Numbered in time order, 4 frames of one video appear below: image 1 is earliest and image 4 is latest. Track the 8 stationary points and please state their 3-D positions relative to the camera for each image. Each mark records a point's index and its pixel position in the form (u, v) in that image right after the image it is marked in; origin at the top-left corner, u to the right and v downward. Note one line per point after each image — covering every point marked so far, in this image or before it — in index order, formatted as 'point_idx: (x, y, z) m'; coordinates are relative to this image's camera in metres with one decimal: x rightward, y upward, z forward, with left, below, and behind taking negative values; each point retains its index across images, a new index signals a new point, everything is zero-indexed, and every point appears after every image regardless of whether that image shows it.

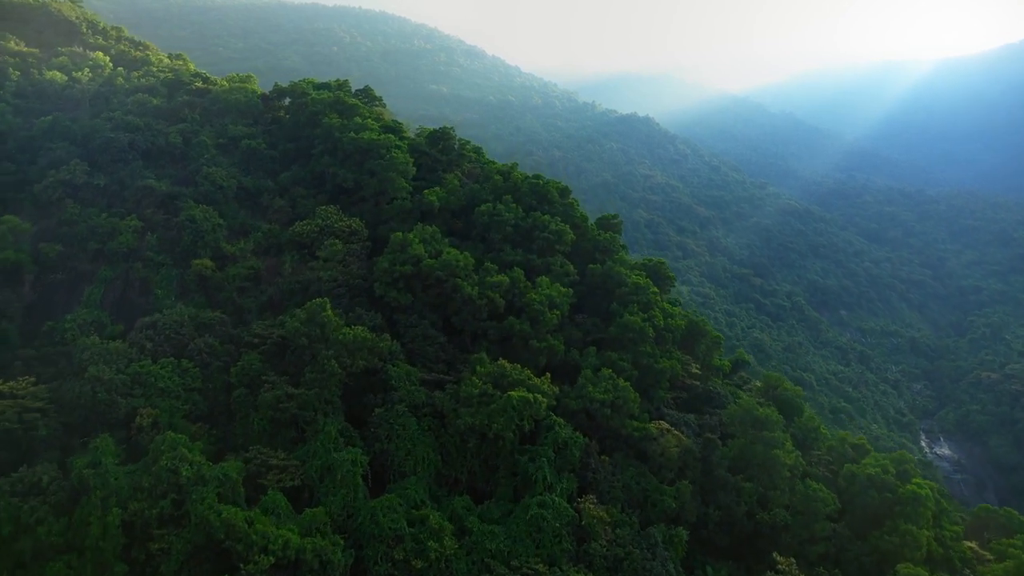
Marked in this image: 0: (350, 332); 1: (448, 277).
0: (-4.5, -1.2, +16.4) m
1: (-2.0, +0.3, +18.9) m
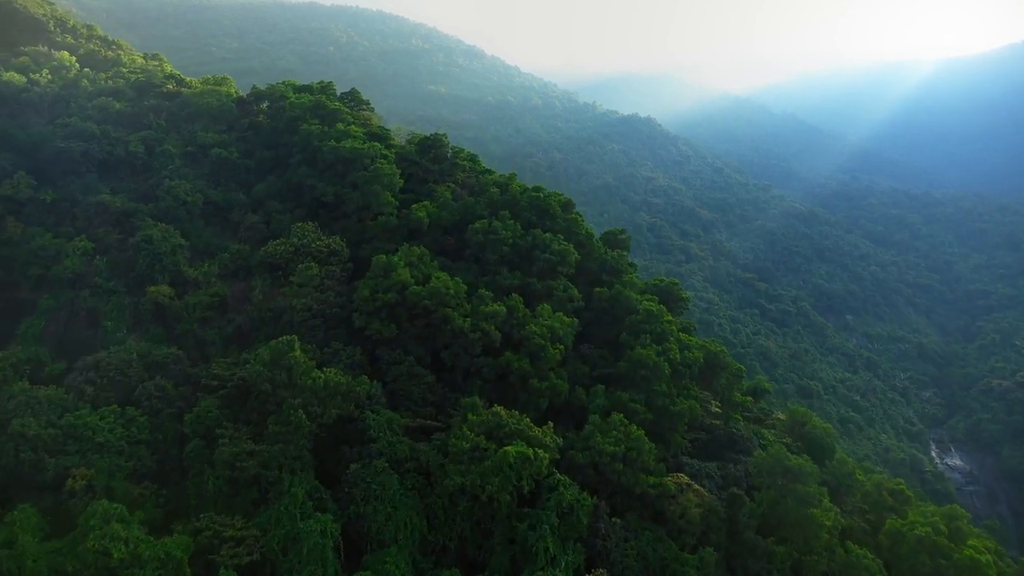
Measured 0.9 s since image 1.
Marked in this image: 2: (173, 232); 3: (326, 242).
0: (-4.6, -2.1, +14.2) m
1: (-2.1, -0.5, +16.6) m
2: (-10.5, +1.7, +18.3) m
3: (-6.0, +1.5, +19.2) m
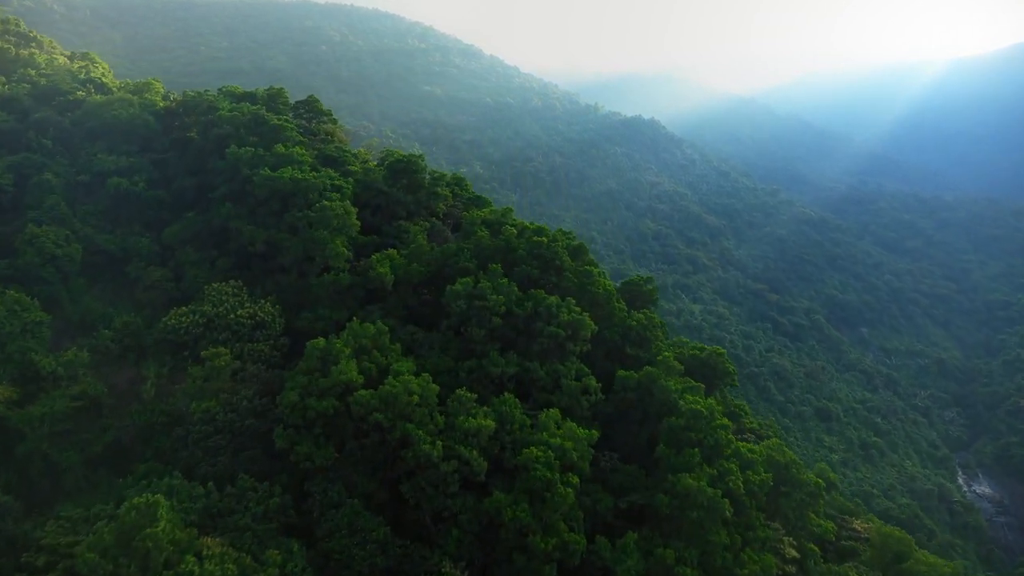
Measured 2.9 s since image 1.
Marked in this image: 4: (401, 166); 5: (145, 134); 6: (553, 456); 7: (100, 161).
0: (-4.8, -4.1, +9.0) m
1: (-2.3, -2.6, +11.4) m
2: (-10.7, -0.3, +13.1) m
3: (-6.2, -0.6, +13.9) m
4: (-3.6, +3.9, +19.0) m
5: (-11.6, +4.9, +18.6) m
6: (+0.8, -3.3, +11.7) m
7: (-11.6, +3.6, +16.6) m
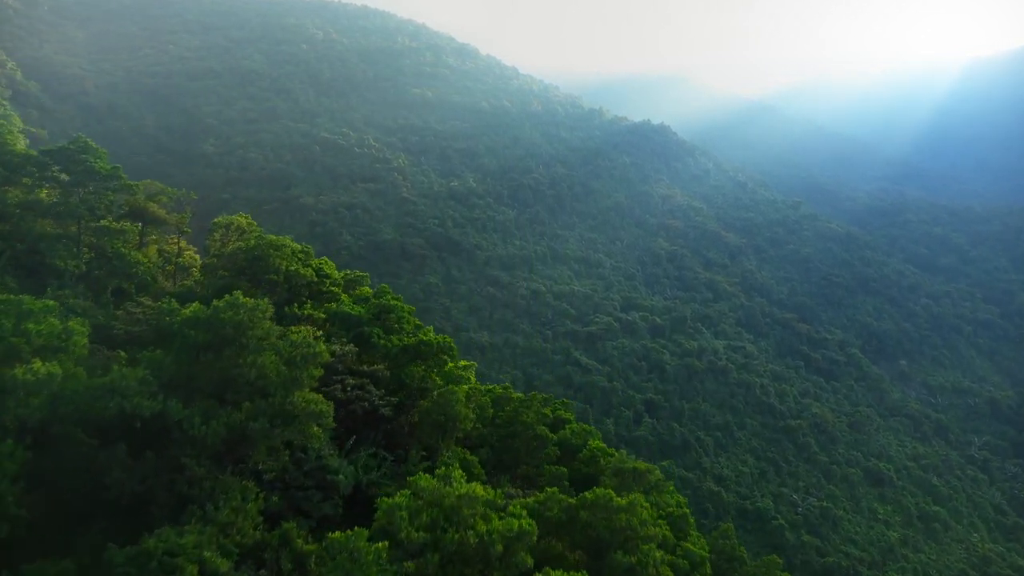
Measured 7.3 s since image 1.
0: (-5.1, -8.7, -2.5) m
1: (-2.6, -7.1, -0.1) m
2: (-11.0, -4.8, +1.6) m
3: (-6.6, -5.1, +2.4) m
4: (-3.9, -0.6, +7.5) m
5: (-11.9, +0.4, +7.1) m
6: (+0.5, -7.8, +0.2) m
7: (-12.0, -1.0, +5.1) m
